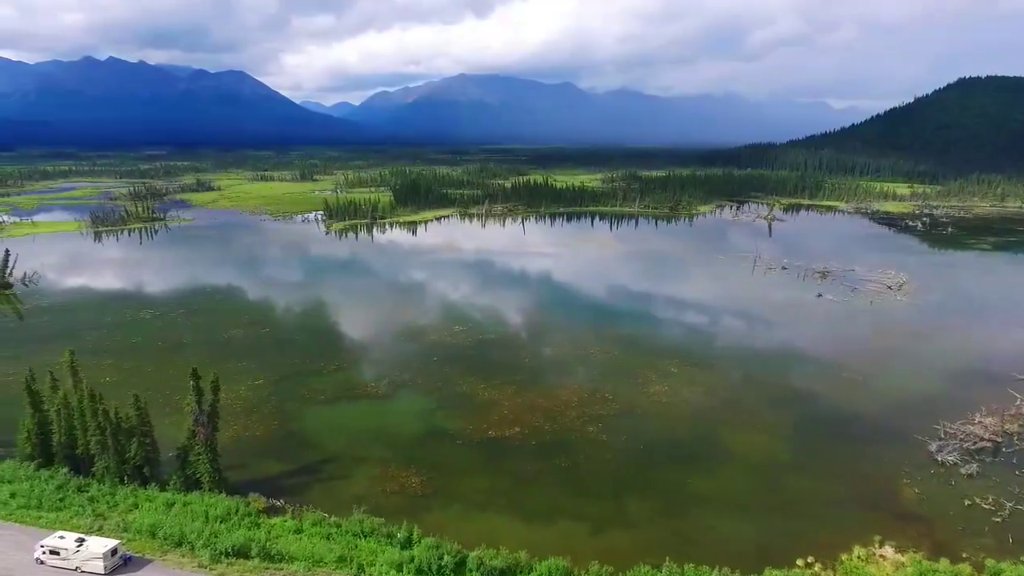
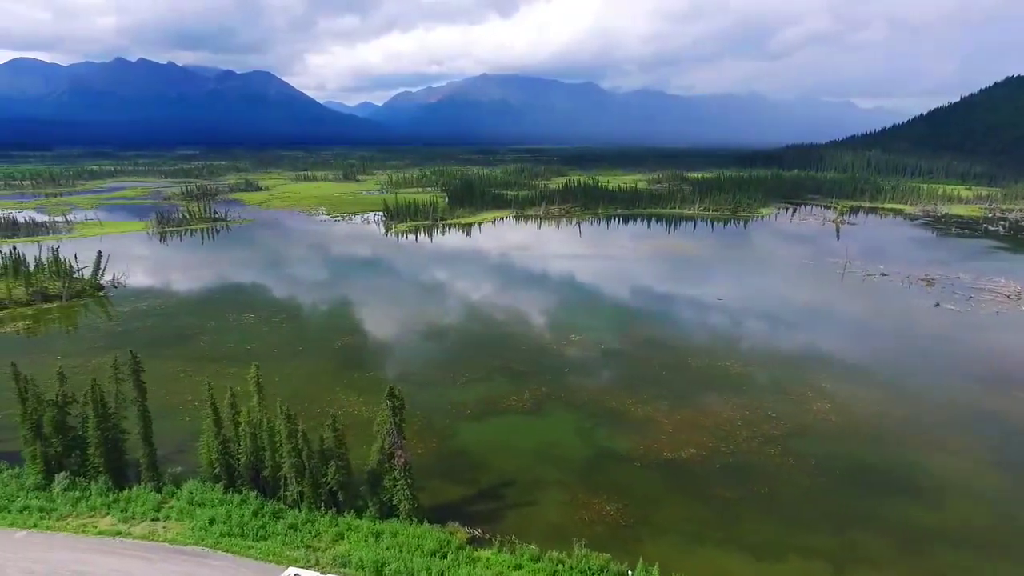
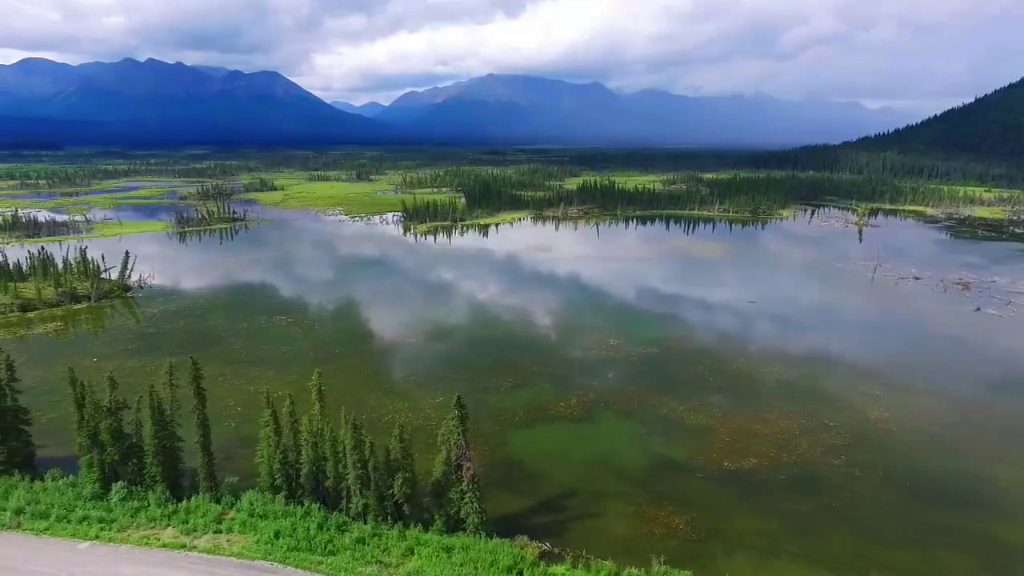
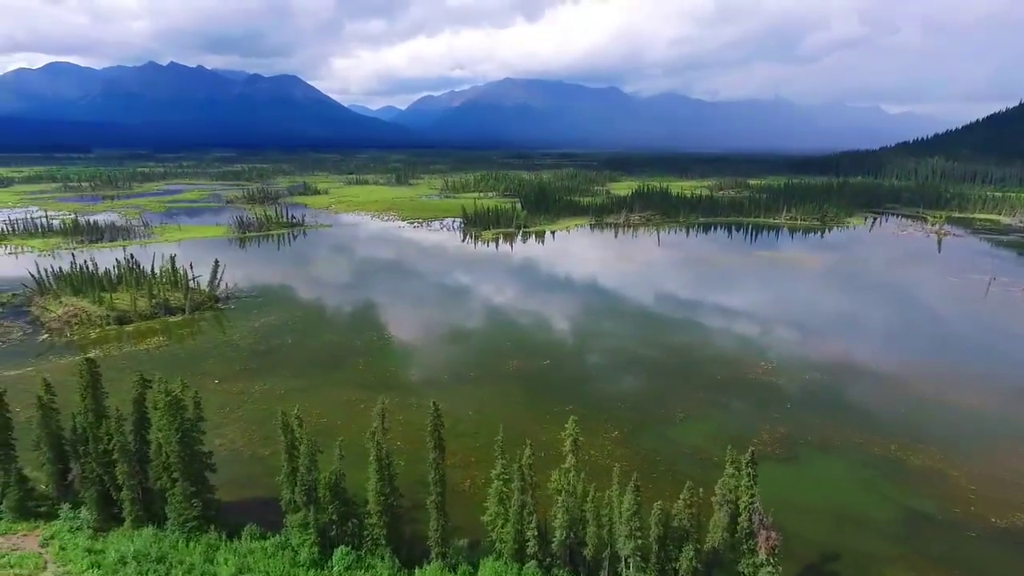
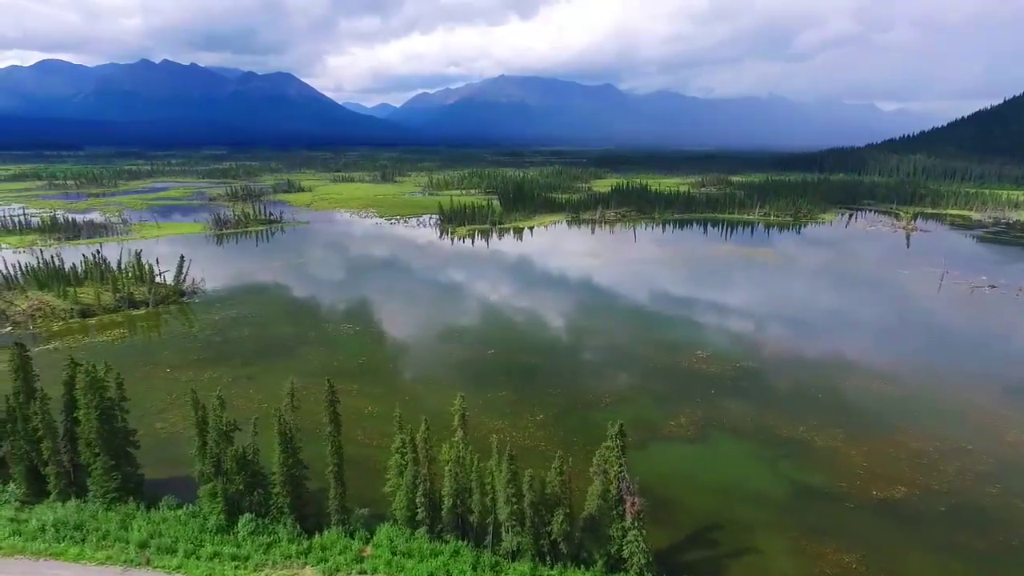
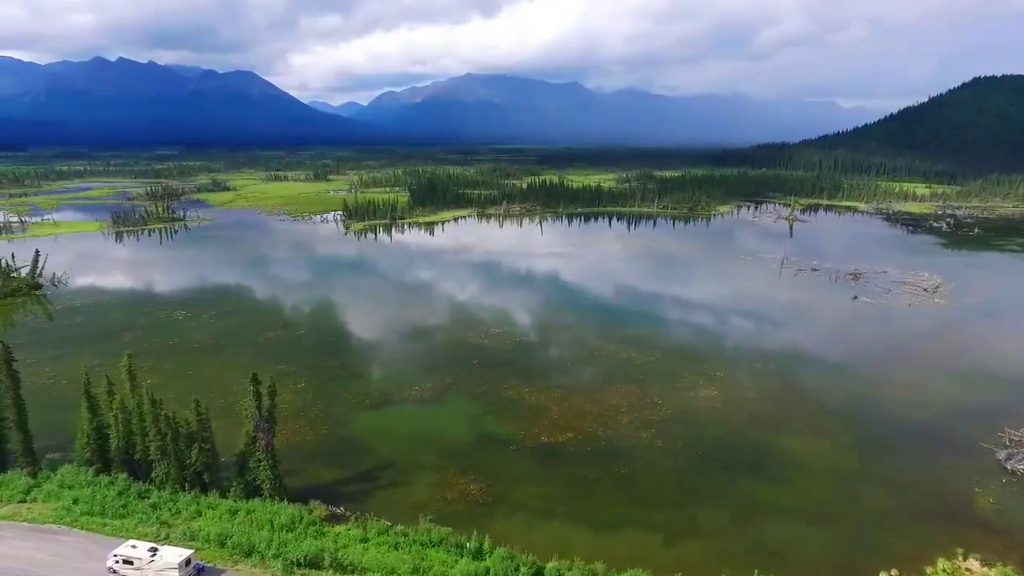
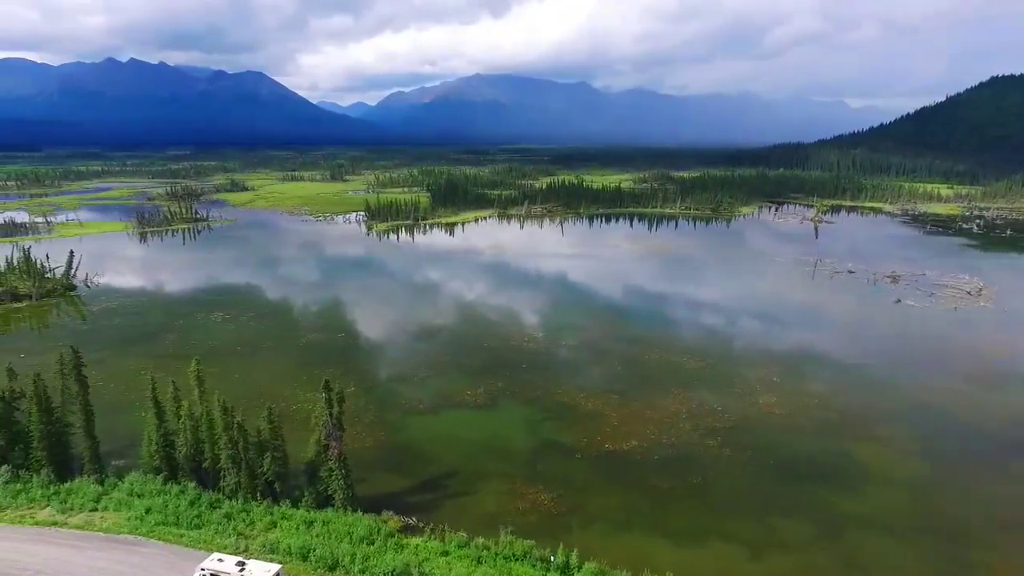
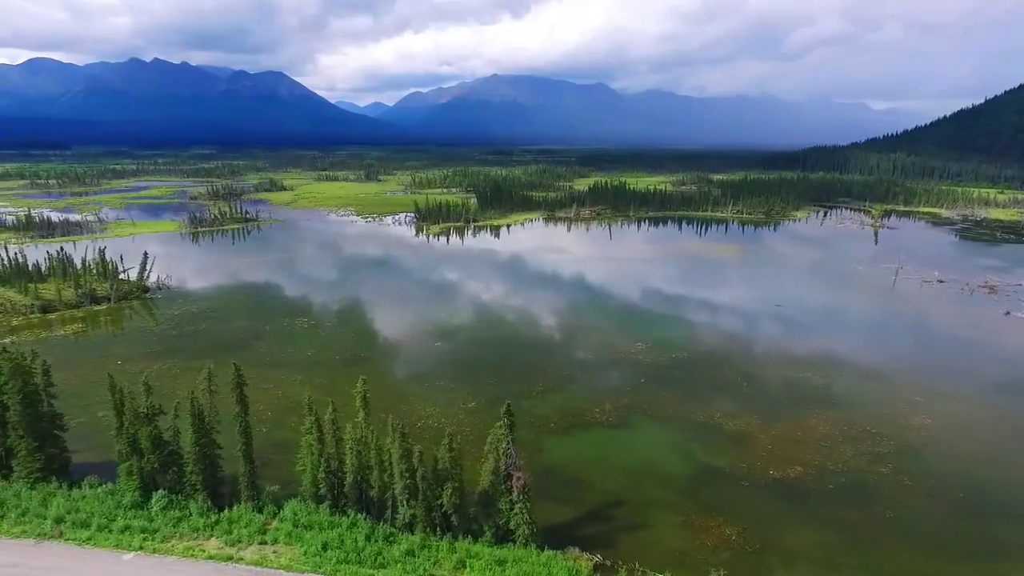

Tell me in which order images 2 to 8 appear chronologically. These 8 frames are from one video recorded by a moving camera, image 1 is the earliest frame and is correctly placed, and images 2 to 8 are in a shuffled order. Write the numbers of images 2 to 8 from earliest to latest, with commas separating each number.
6, 7, 2, 3, 8, 5, 4
